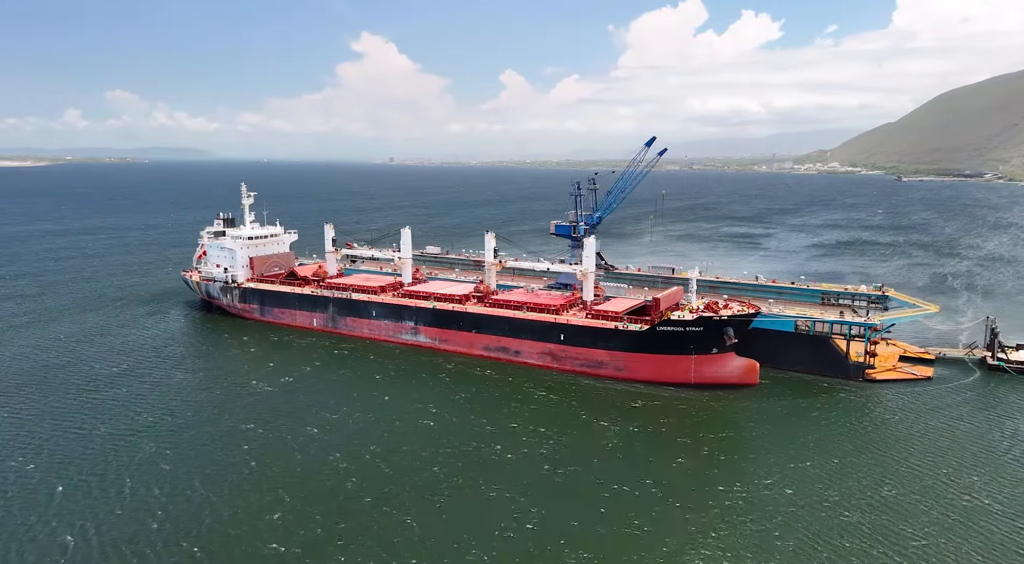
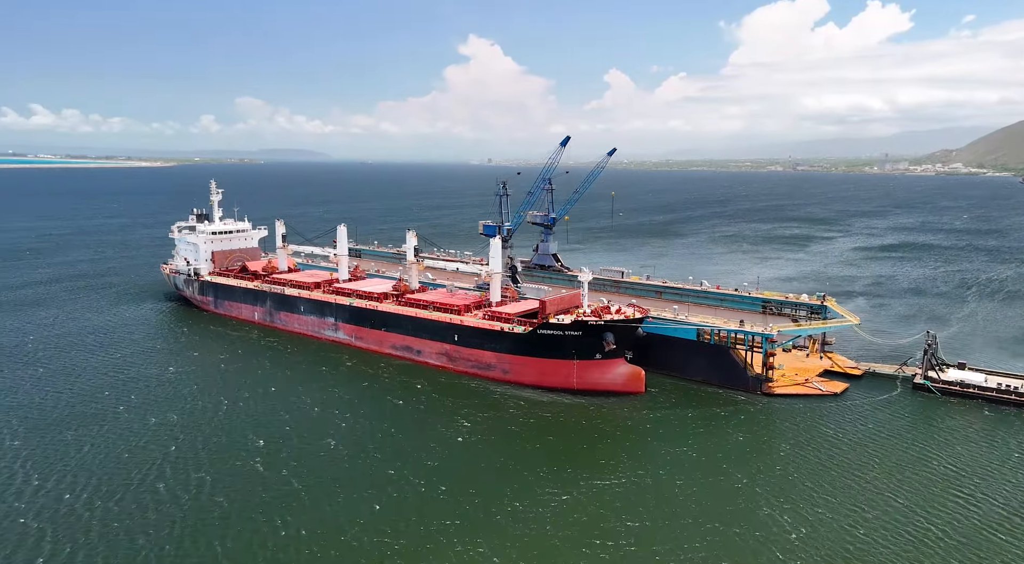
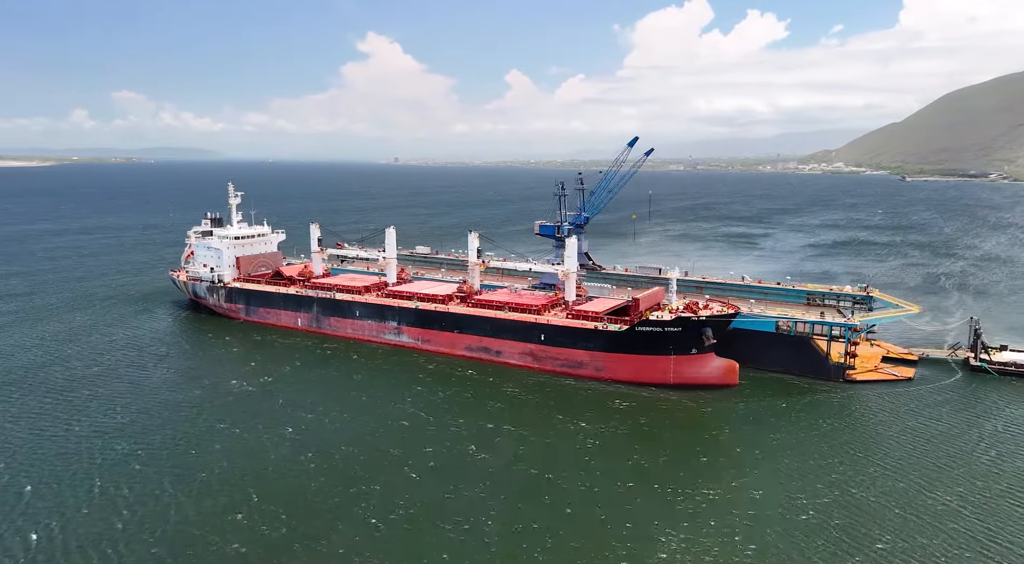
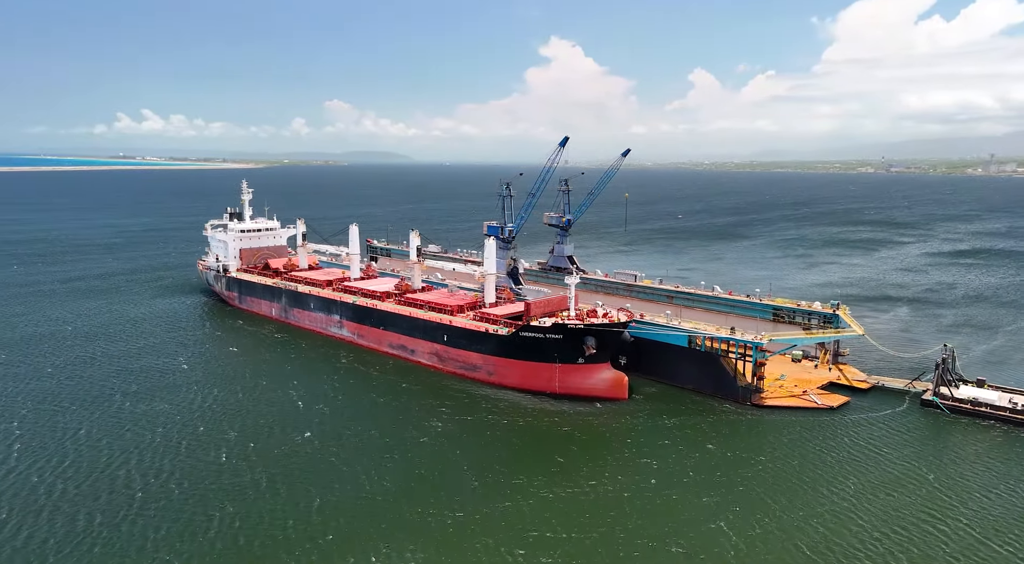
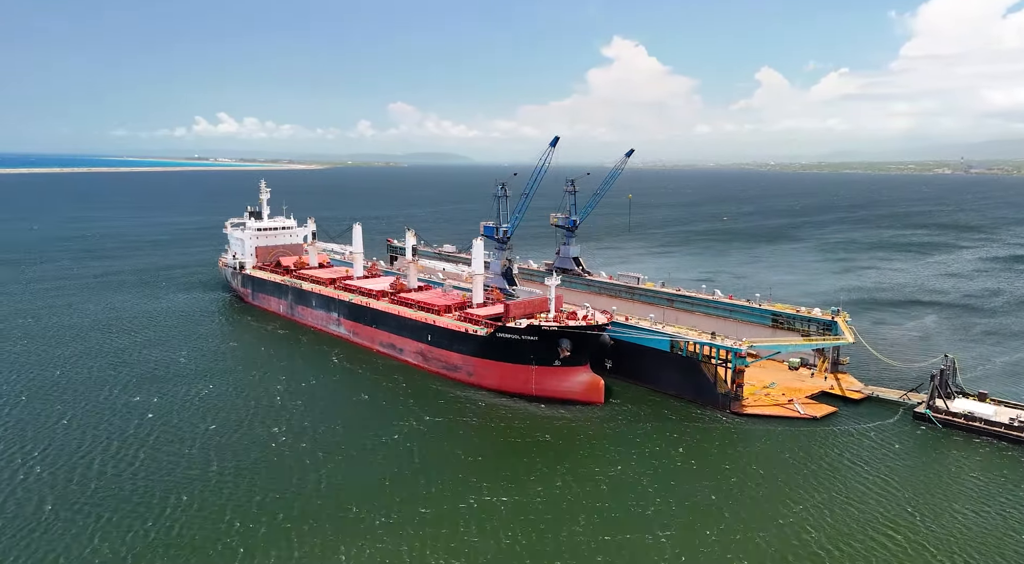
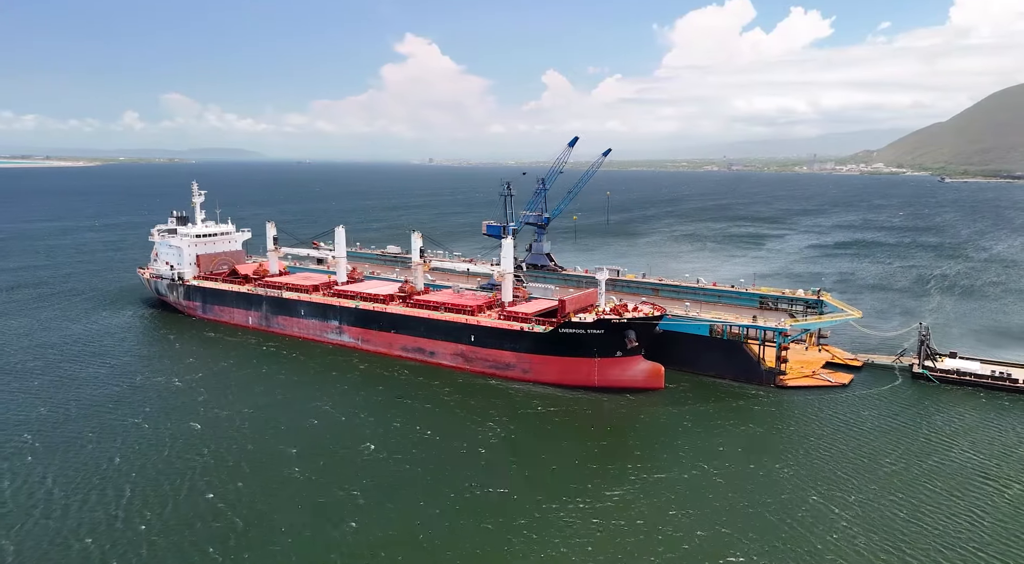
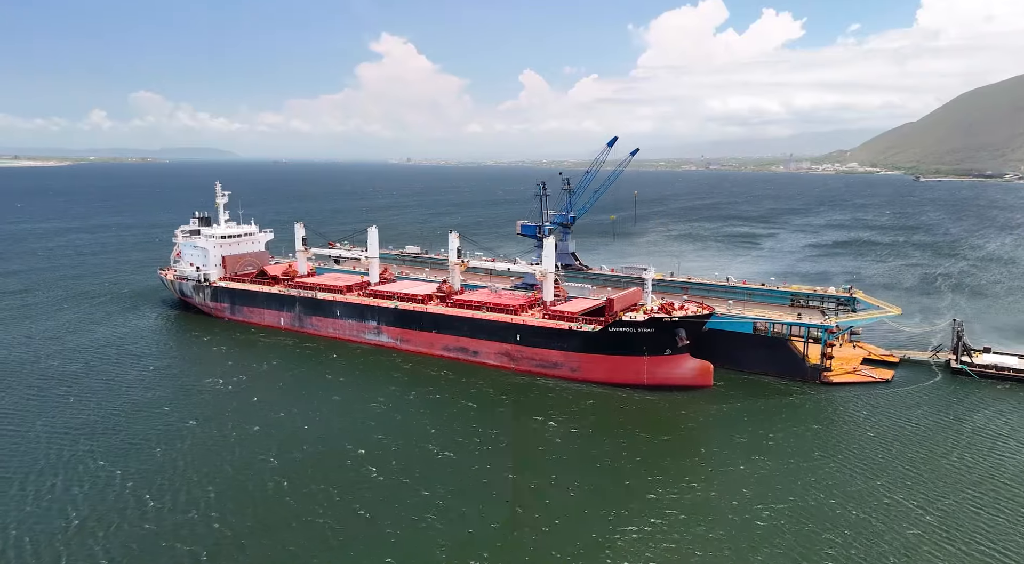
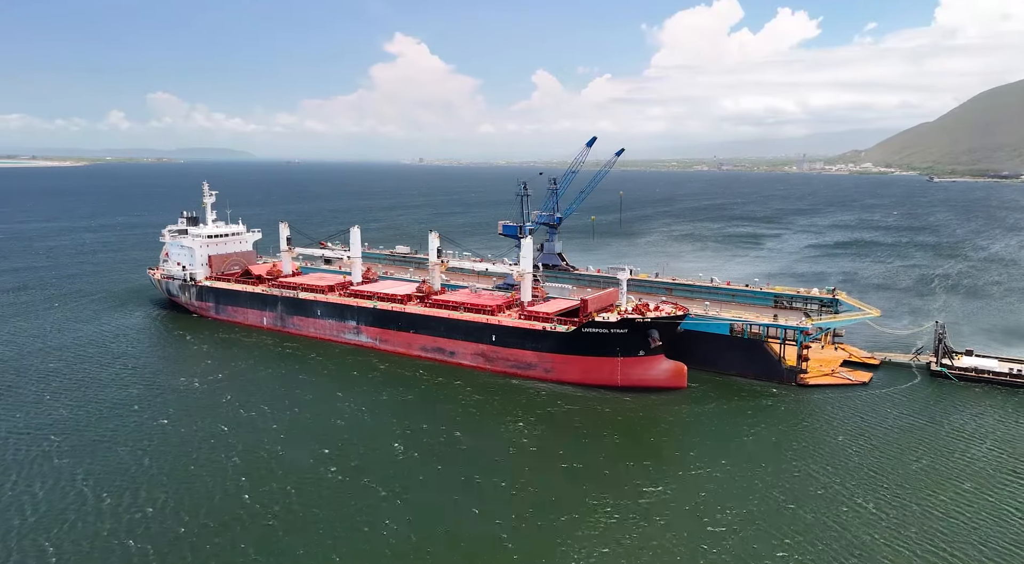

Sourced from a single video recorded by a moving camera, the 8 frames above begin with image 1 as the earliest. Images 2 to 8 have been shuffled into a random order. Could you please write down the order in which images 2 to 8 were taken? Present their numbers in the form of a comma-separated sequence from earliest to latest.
3, 7, 8, 6, 2, 4, 5
